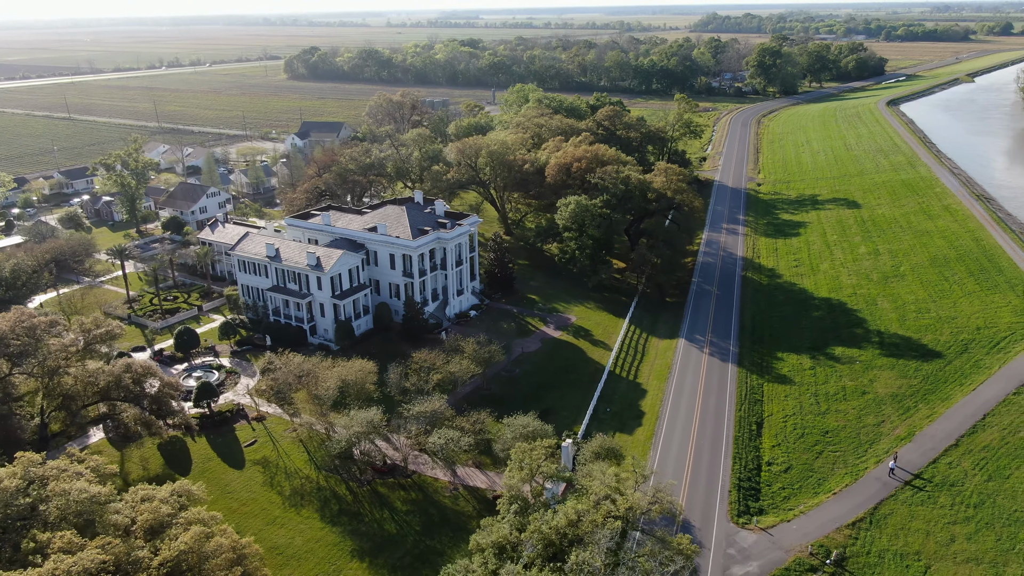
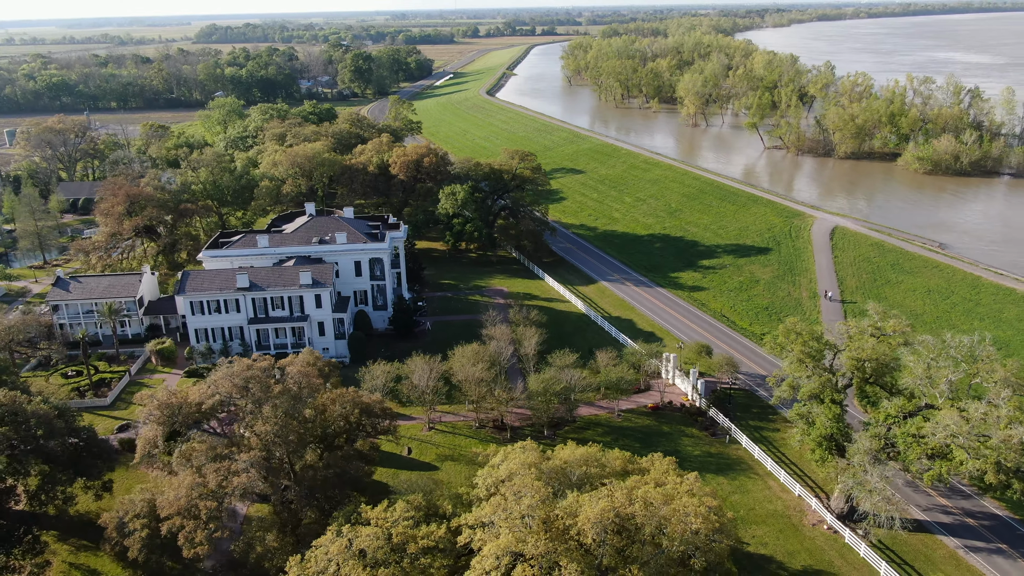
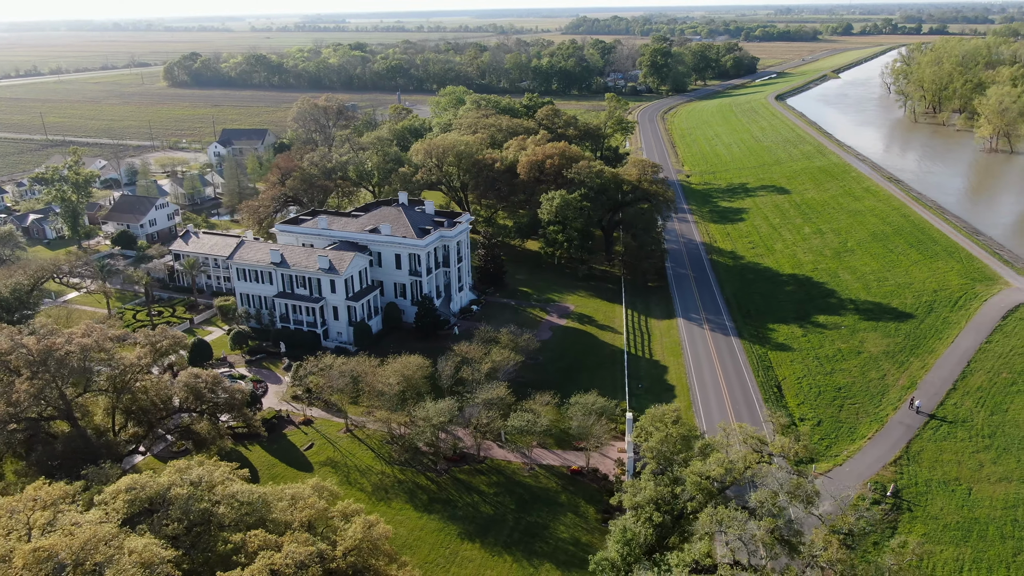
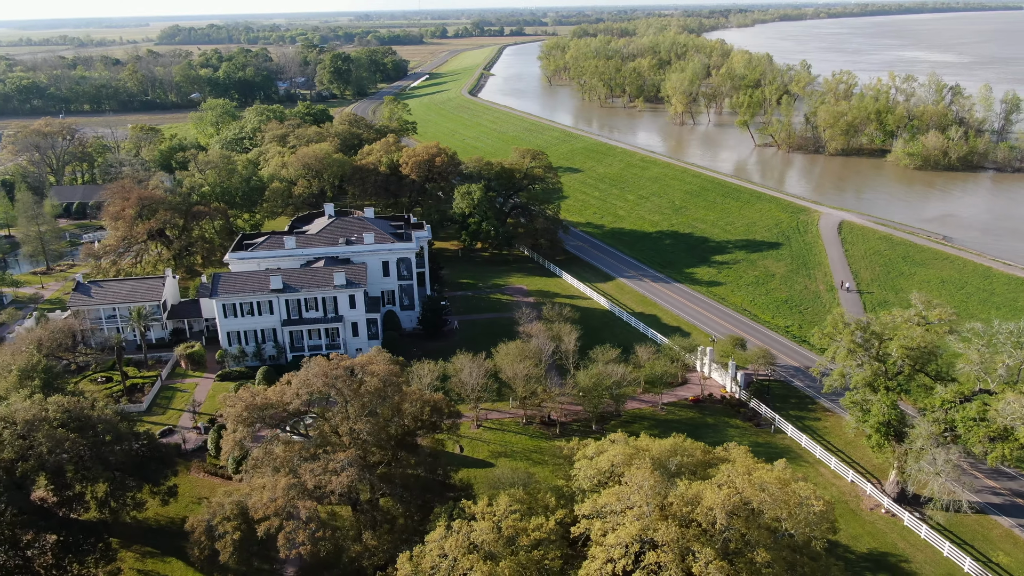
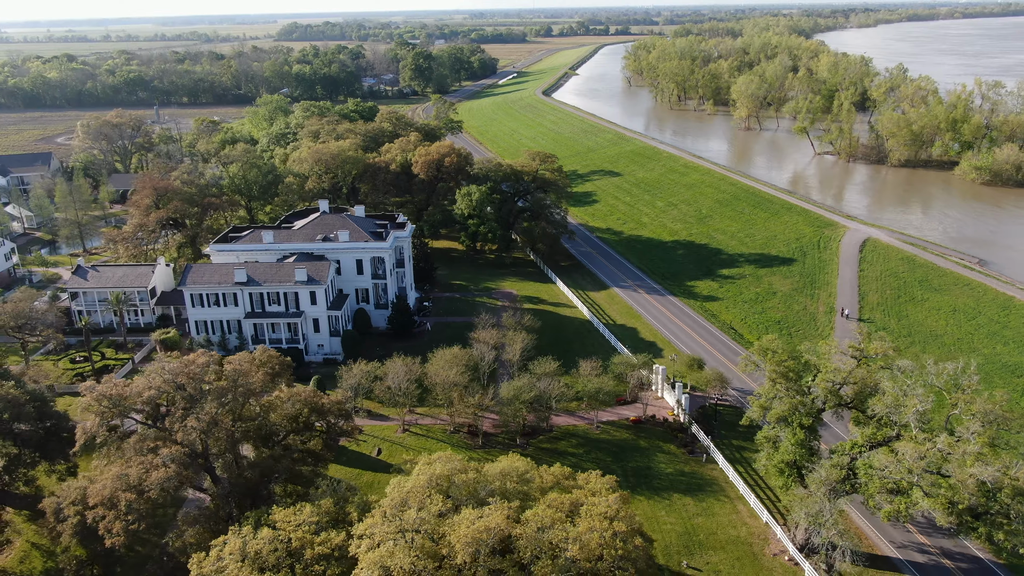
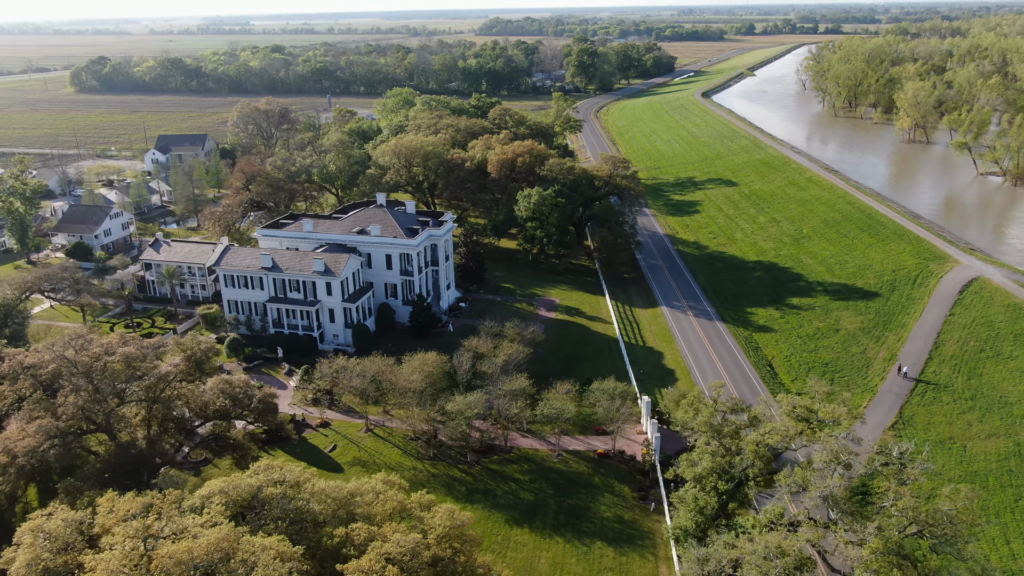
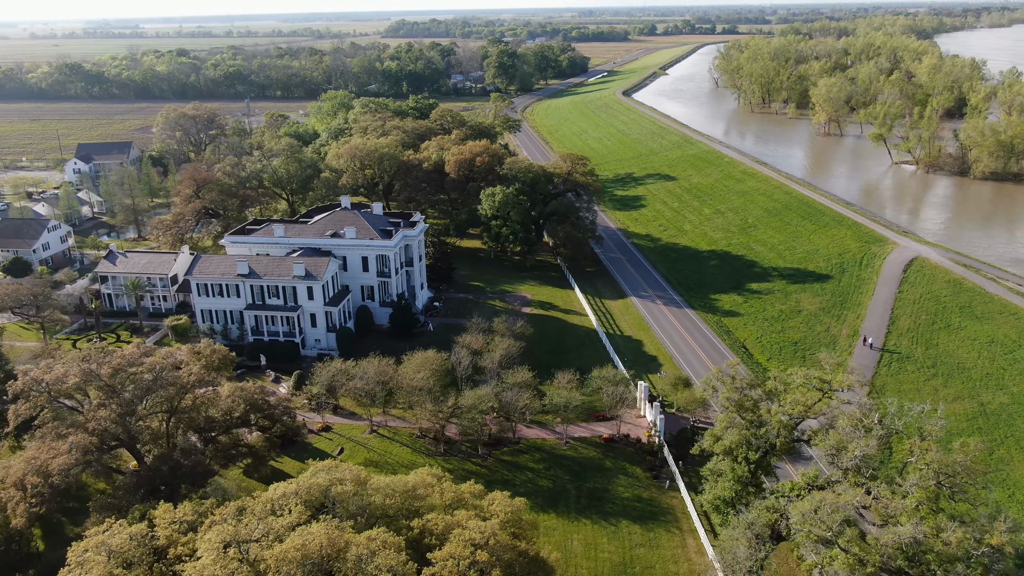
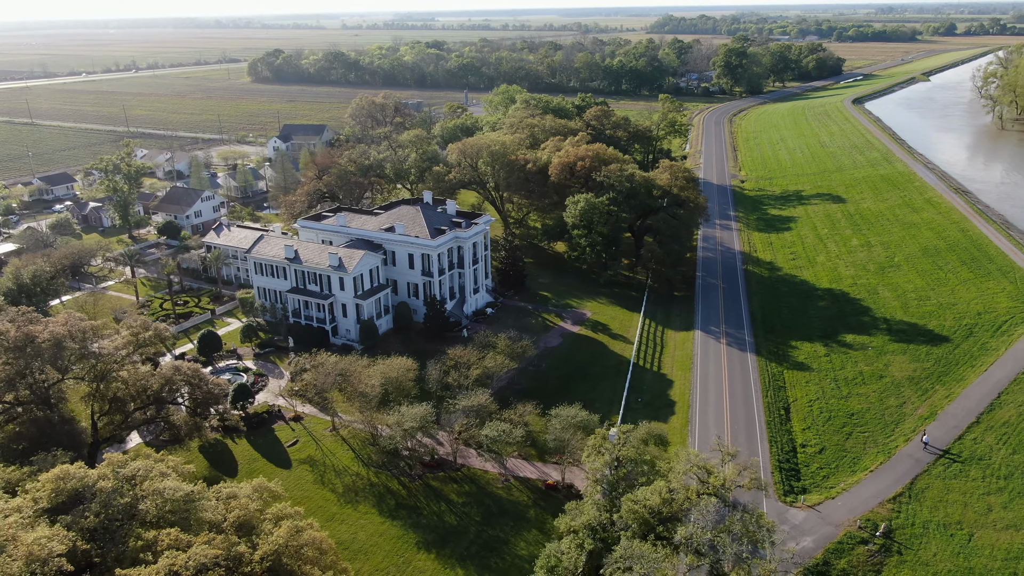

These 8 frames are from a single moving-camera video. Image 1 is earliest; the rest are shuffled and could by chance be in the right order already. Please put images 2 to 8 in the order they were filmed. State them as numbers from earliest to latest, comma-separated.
8, 3, 6, 7, 5, 2, 4
